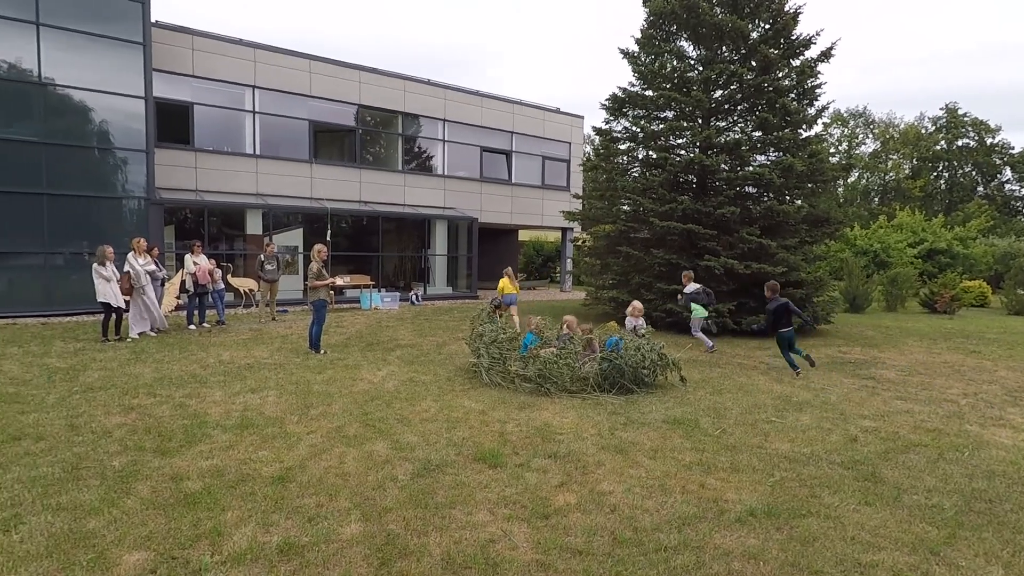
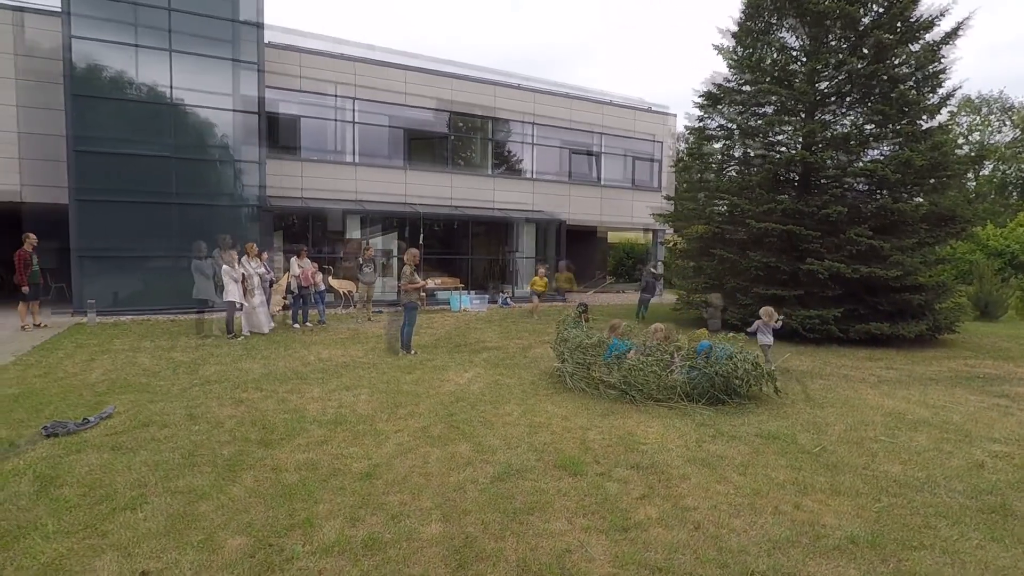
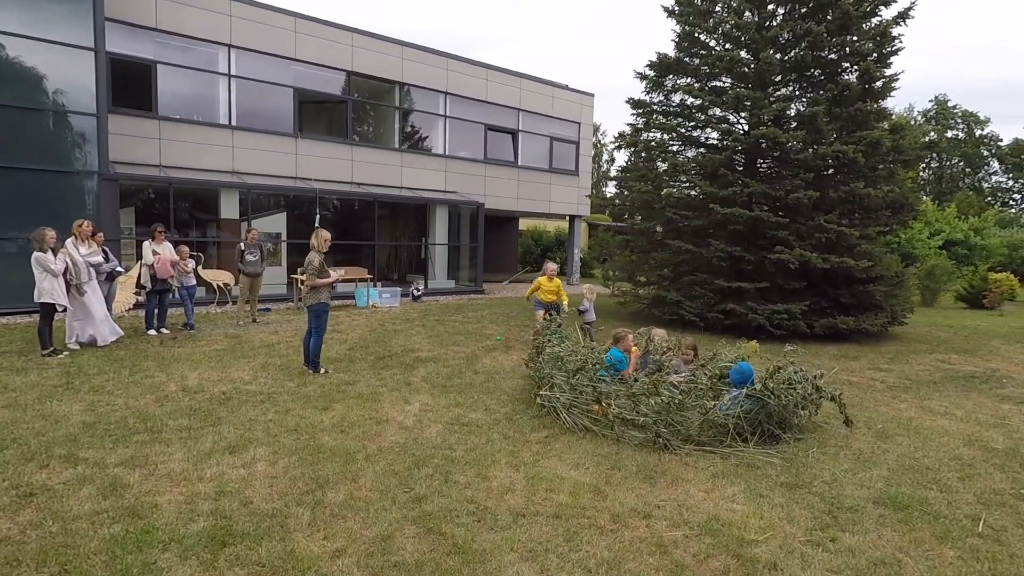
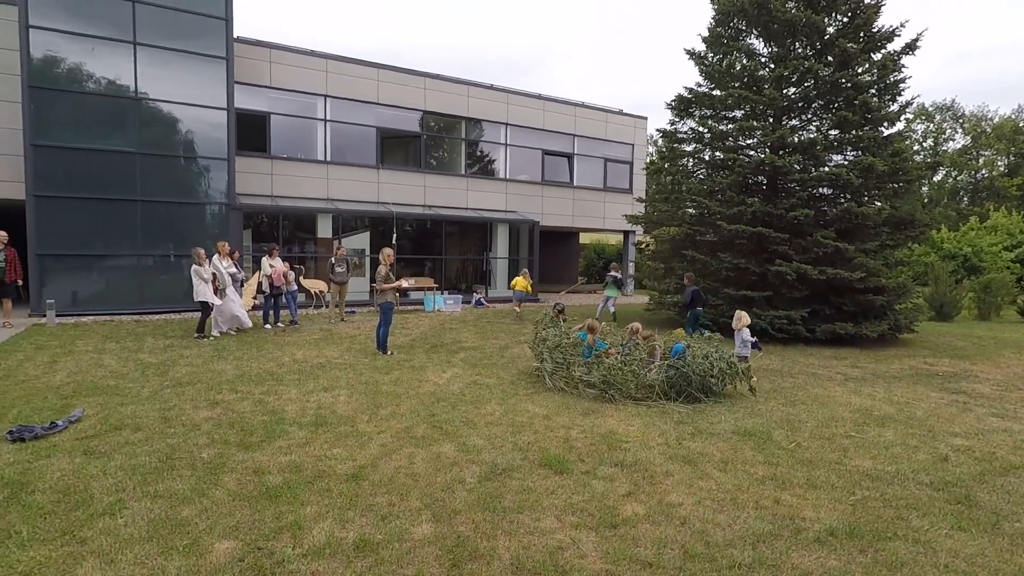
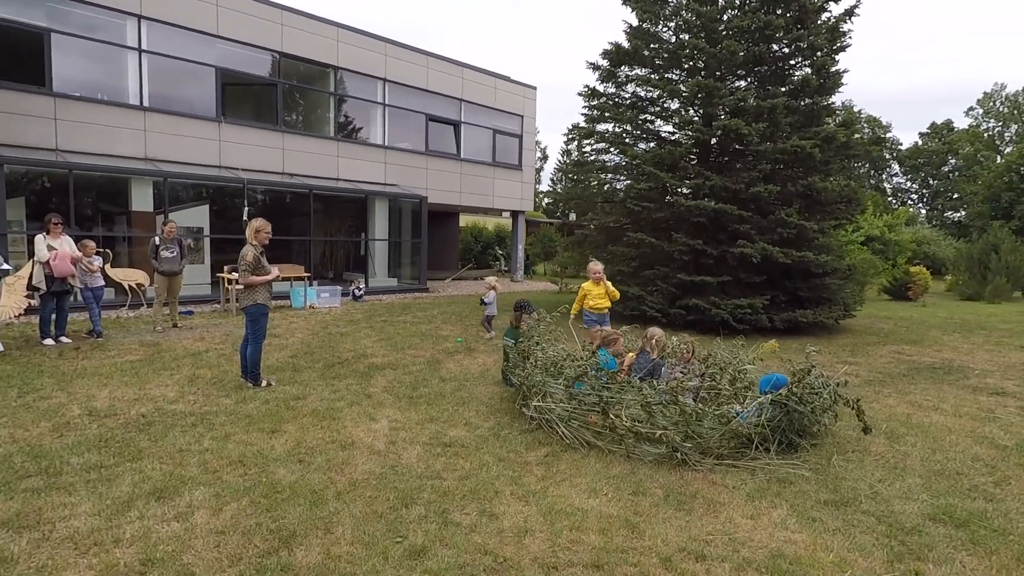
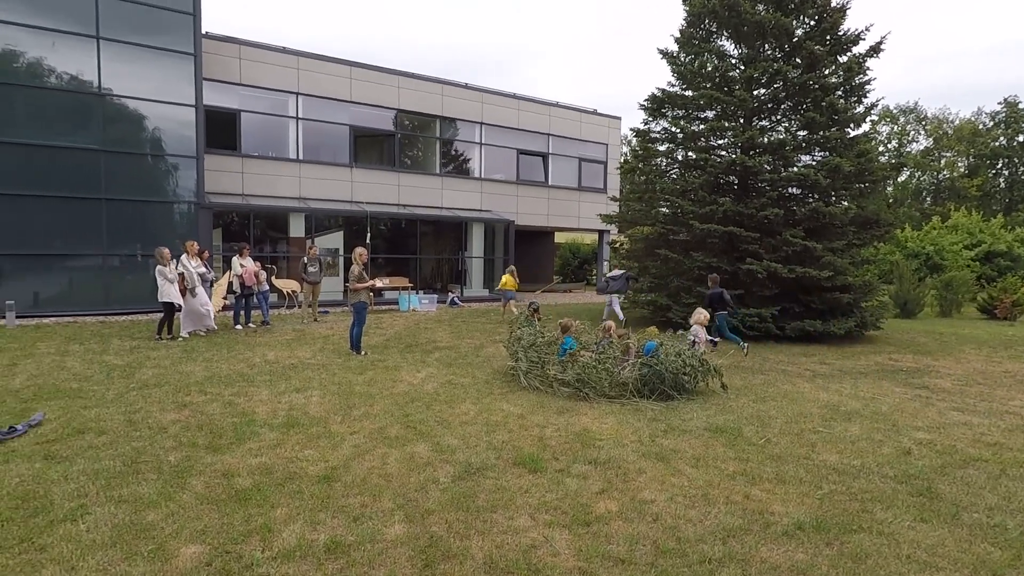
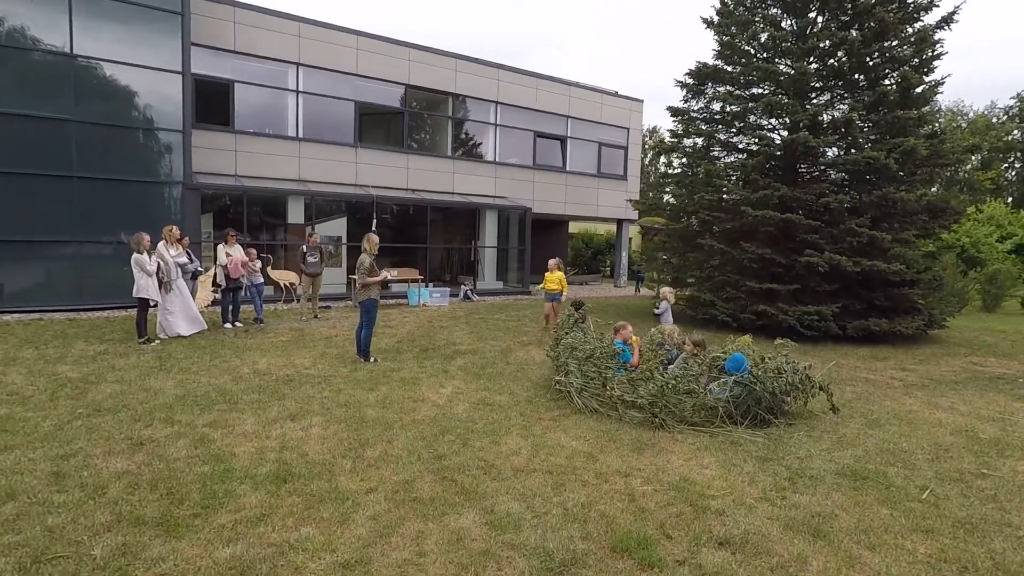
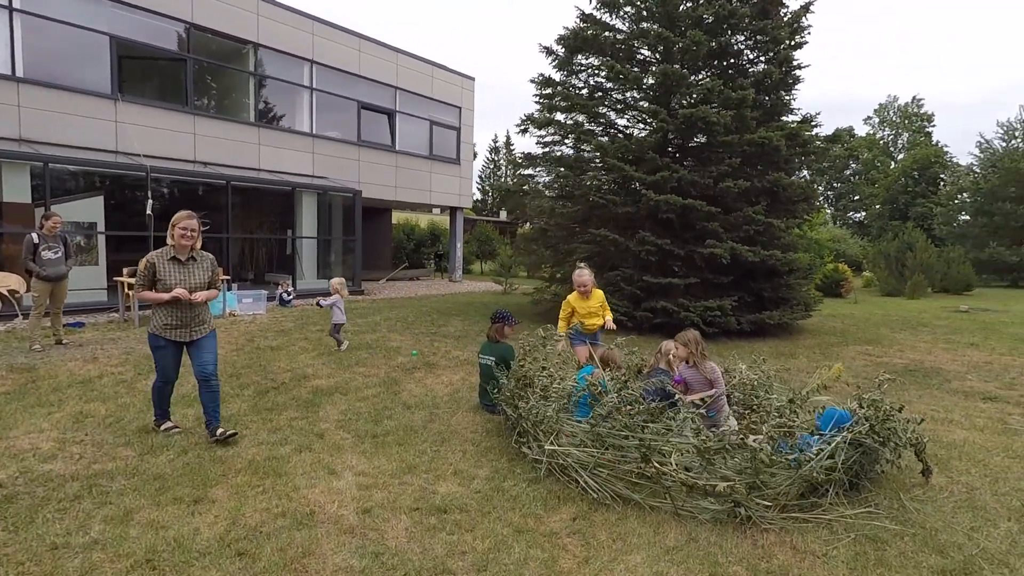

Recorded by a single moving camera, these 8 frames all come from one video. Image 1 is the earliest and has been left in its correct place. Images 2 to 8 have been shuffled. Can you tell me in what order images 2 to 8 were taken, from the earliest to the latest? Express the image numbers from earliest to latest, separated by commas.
6, 4, 2, 7, 3, 5, 8
